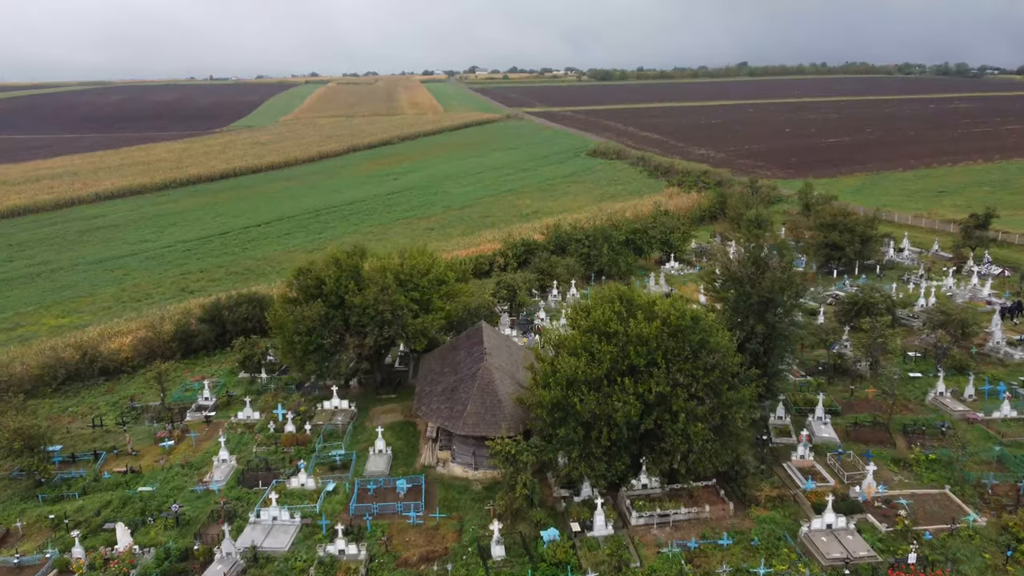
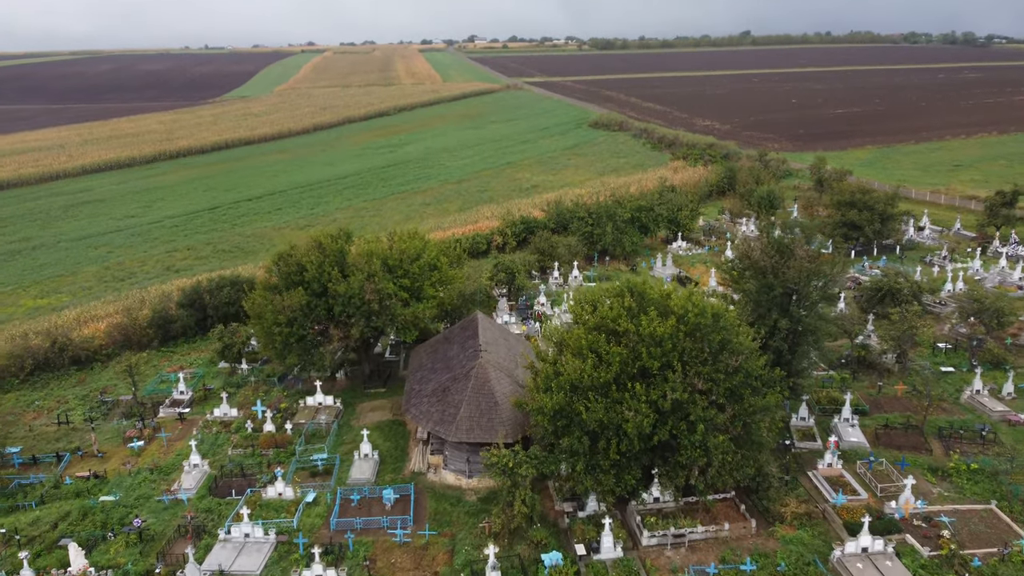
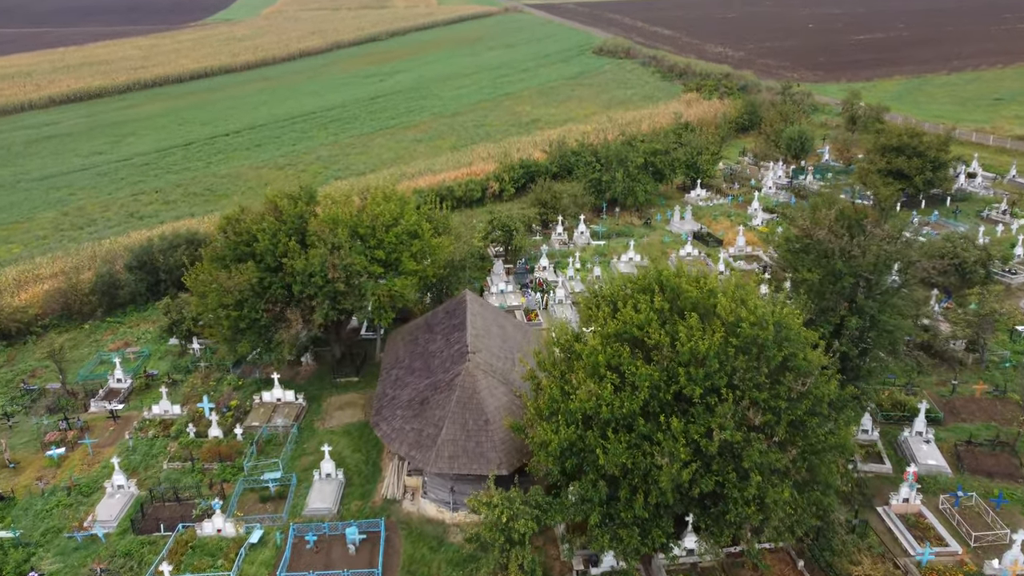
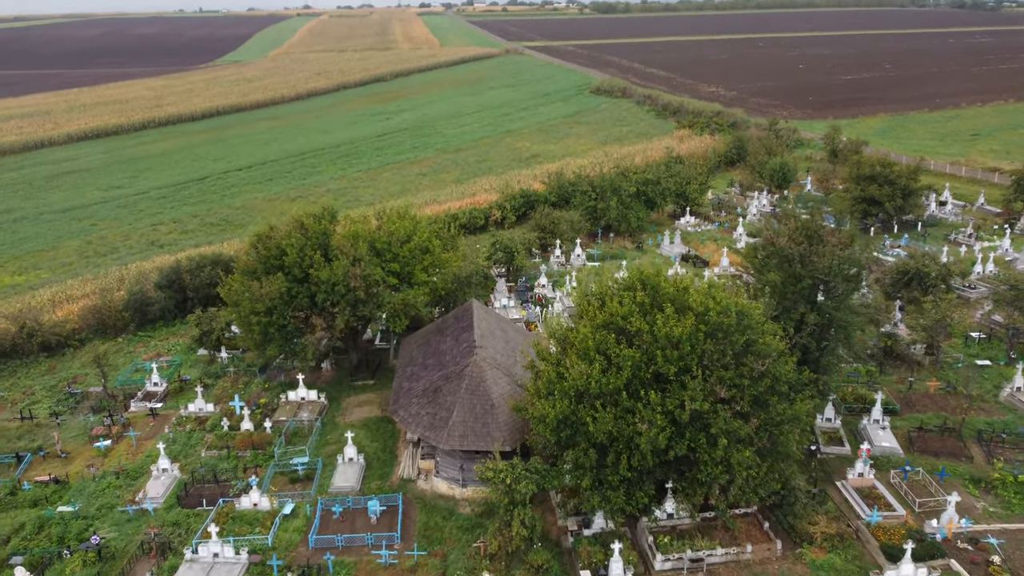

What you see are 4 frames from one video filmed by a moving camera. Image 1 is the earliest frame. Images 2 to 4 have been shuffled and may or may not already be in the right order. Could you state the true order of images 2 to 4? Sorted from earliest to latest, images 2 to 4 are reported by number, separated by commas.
2, 4, 3
